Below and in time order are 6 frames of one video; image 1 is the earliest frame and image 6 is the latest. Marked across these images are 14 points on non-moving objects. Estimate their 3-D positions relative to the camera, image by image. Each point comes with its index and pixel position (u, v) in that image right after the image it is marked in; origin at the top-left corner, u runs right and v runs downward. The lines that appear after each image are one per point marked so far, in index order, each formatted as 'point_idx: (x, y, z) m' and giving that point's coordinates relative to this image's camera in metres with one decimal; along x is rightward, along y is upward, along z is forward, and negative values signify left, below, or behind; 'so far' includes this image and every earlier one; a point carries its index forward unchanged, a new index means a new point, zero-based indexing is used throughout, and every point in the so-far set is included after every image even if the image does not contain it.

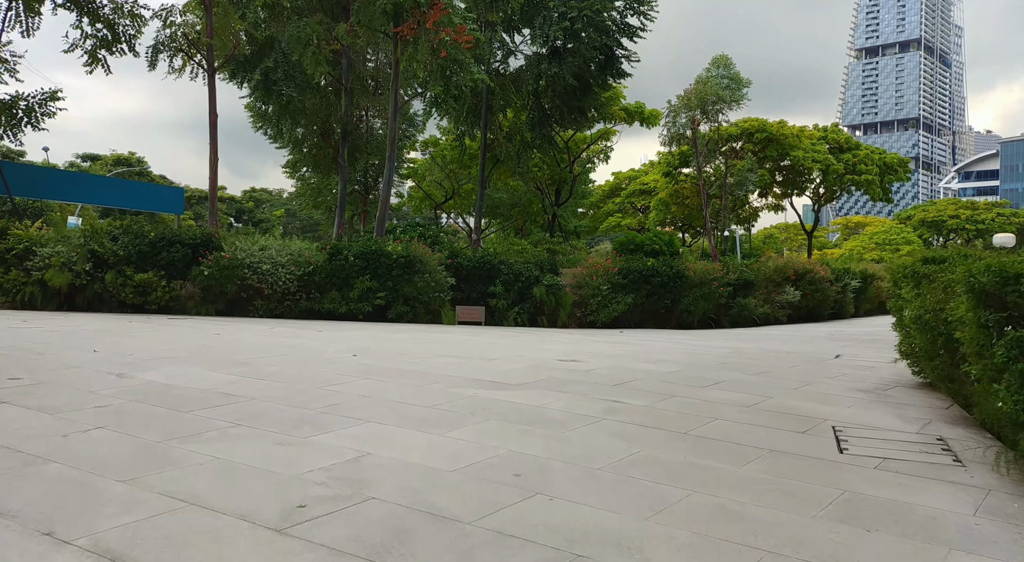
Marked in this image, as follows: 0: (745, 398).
0: (+1.9, -1.0, +7.3) m
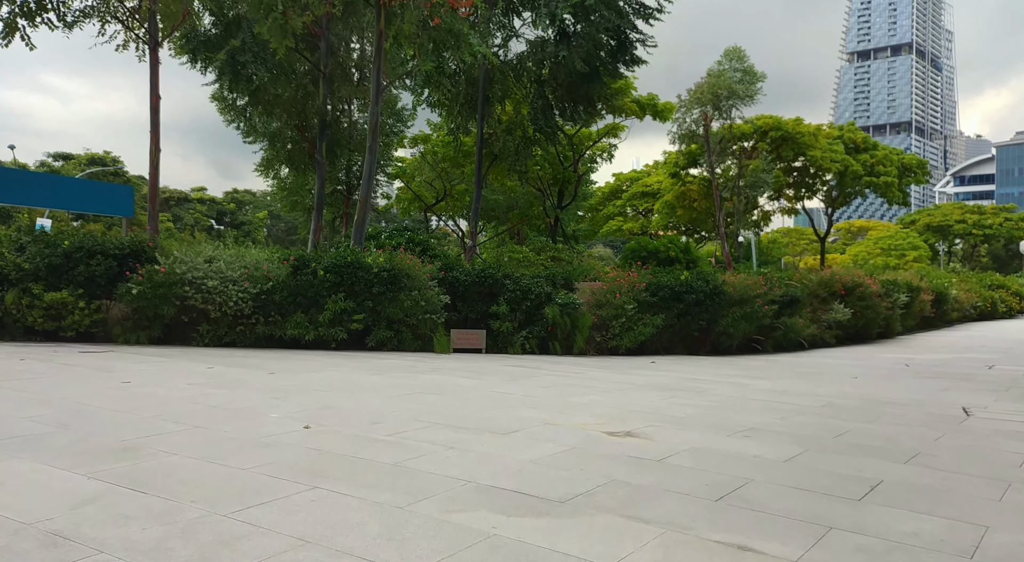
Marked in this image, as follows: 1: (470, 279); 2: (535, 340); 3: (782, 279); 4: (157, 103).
0: (+2.2, -1.2, +4.3) m
1: (-0.7, 0.0, +13.7) m
2: (+0.4, -0.9, +14.0) m
3: (+5.4, 0.0, +17.8) m
4: (-5.5, +2.8, +13.6) m
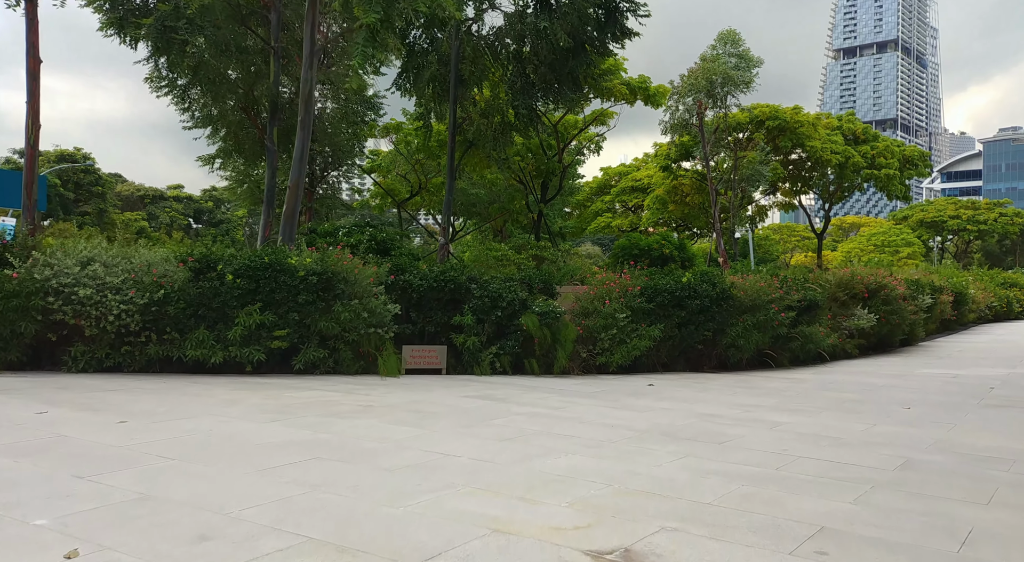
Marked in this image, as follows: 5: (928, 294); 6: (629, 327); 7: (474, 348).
0: (+1.9, -1.3, +1.8) m
1: (-1.1, 0.0, +11.1) m
2: (0.0, -1.0, +11.4) m
3: (+5.0, 0.0, +15.3) m
4: (-6.0, +2.7, +11.0) m
5: (+9.4, -0.3, +20.0) m
6: (+1.7, -0.7, +12.5) m
7: (-0.5, -0.9, +11.2) m
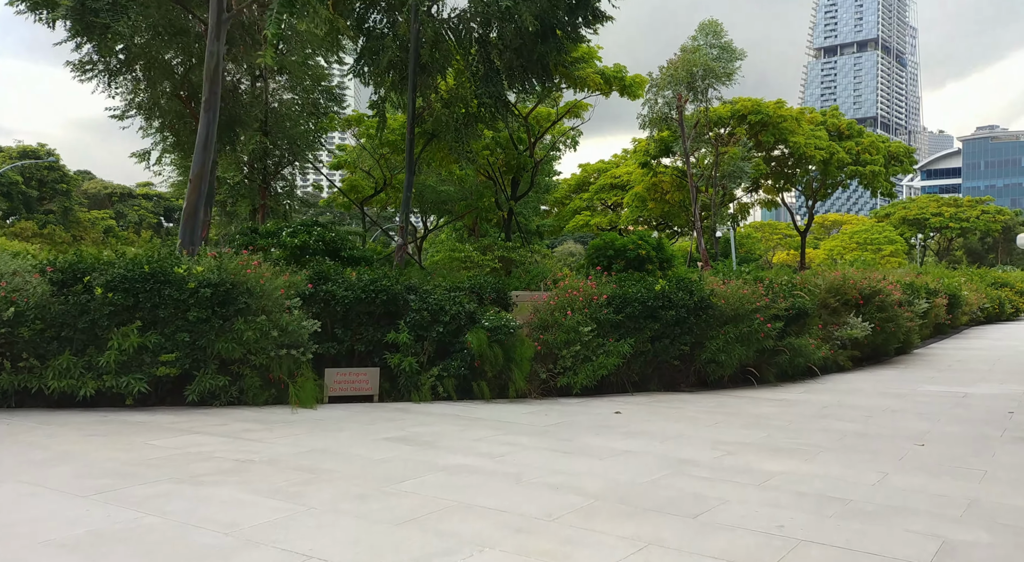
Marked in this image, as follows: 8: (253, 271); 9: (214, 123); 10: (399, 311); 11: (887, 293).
0: (+1.4, -1.4, +0.2) m
1: (-1.7, -0.2, +9.4) m
2: (-0.7, -1.1, +9.8) m
3: (+4.3, -0.1, +13.8) m
4: (-6.6, +2.6, +9.2) m
5: (+8.6, -0.4, +18.5) m
6: (+1.0, -0.8, +10.9) m
7: (-1.1, -1.0, +9.6) m
8: (-2.5, +0.1, +8.5) m
9: (-3.2, +1.7, +9.5) m
10: (-1.3, -0.3, +9.8) m
11: (+6.5, -0.2, +15.3) m
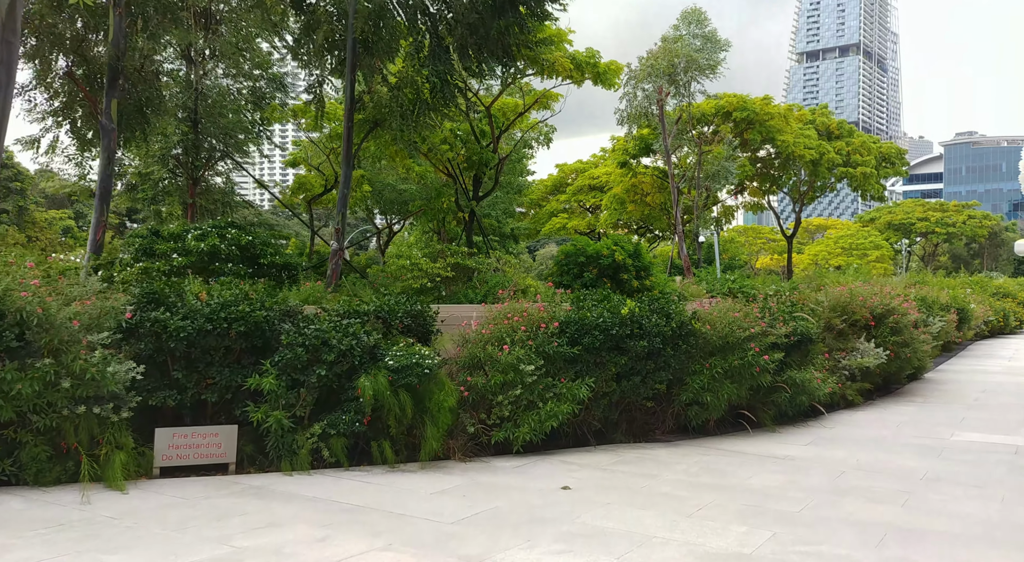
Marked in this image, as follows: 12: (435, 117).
0: (+0.9, -1.6, -2.4) m
1: (-2.4, -0.3, +6.8) m
2: (-1.4, -1.3, +7.2) m
3: (+3.5, -0.3, +11.2) m
4: (-7.3, +2.4, +6.5) m
5: (+7.7, -0.6, +16.1) m
6: (+0.3, -1.0, +8.3) m
7: (-1.8, -1.2, +7.0) m
8: (-3.2, -0.1, +5.9) m
9: (-3.9, +1.5, +6.8) m
10: (-2.0, -0.5, +7.2) m
11: (+5.7, -0.5, +12.9) m
12: (-1.6, +3.6, +19.0) m
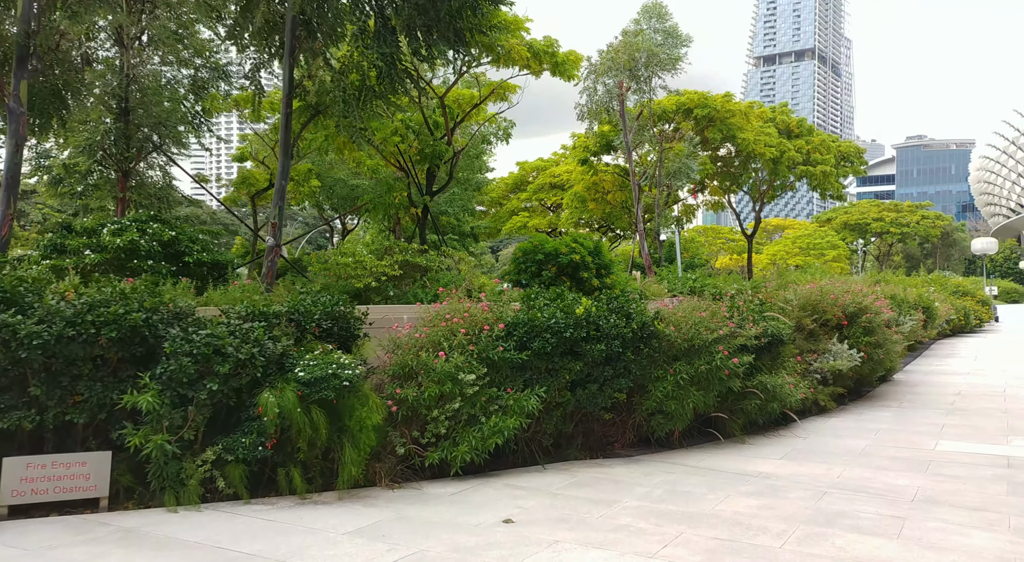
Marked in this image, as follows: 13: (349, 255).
0: (+0.8, -1.6, -3.4) m
1: (-2.9, -0.3, +5.6) m
2: (-1.8, -1.3, +6.0) m
3: (+2.8, -0.3, +10.3) m
4: (-7.7, +2.4, +5.1) m
5: (+6.9, -0.6, +15.3) m
6: (-0.2, -0.9, +7.2) m
7: (-2.3, -1.1, +5.8) m
8: (-3.6, -0.1, +4.6) m
9: (-4.3, +1.5, +5.5) m
10: (-2.4, -0.5, +6.0) m
11: (+5.0, -0.4, +12.0) m
12: (-2.6, +3.6, +17.9) m
13: (-3.0, +0.5, +16.2) m
